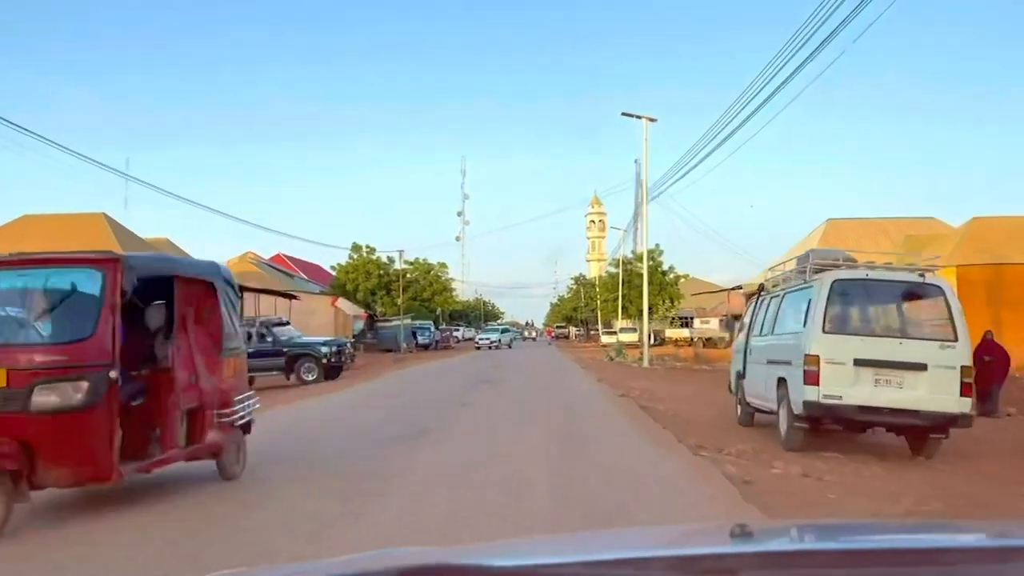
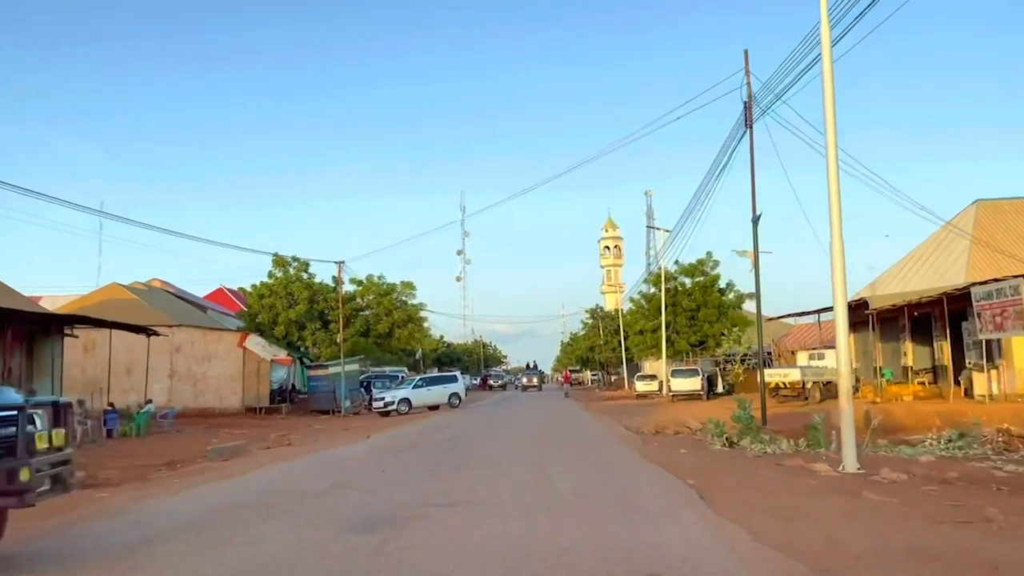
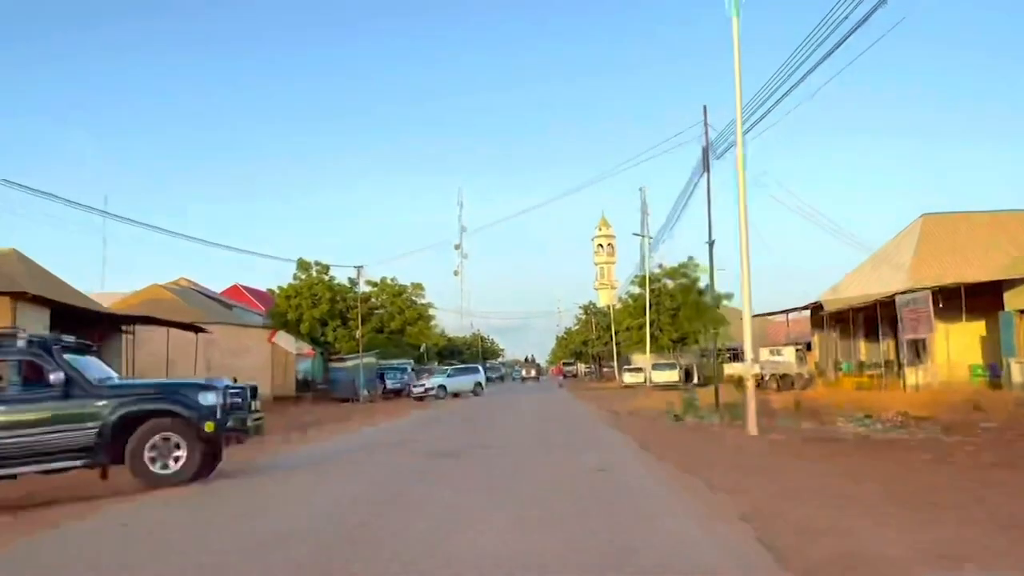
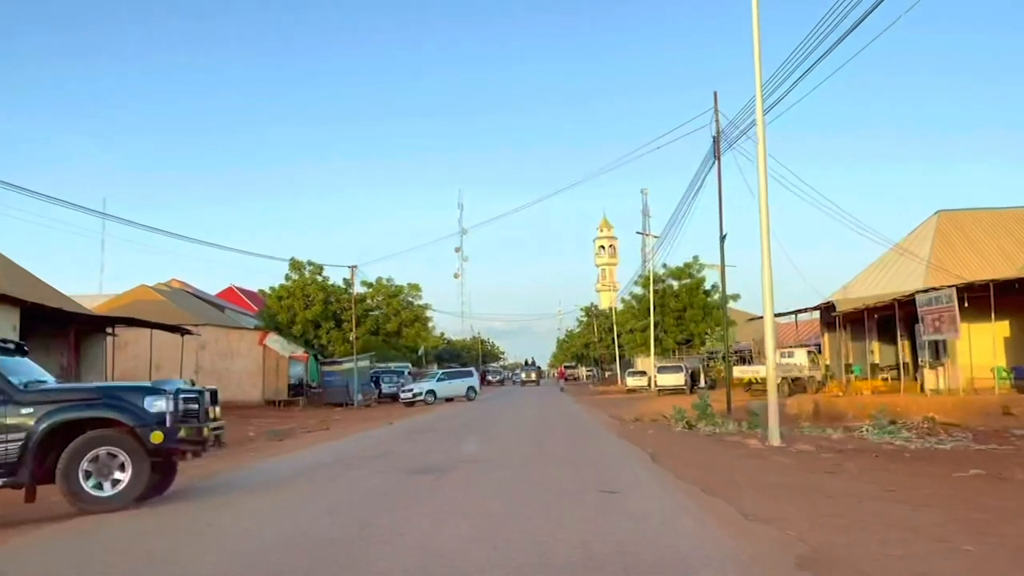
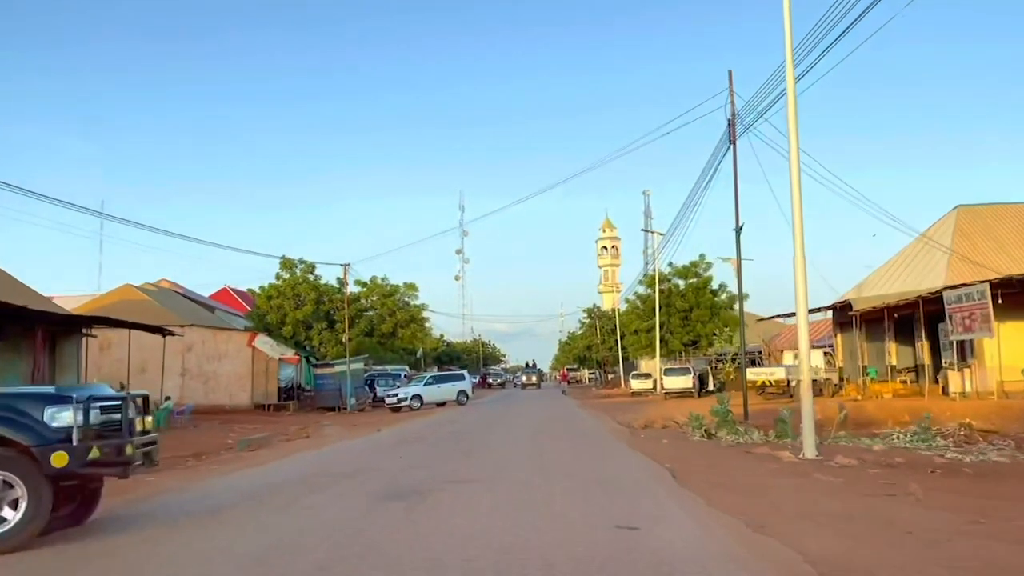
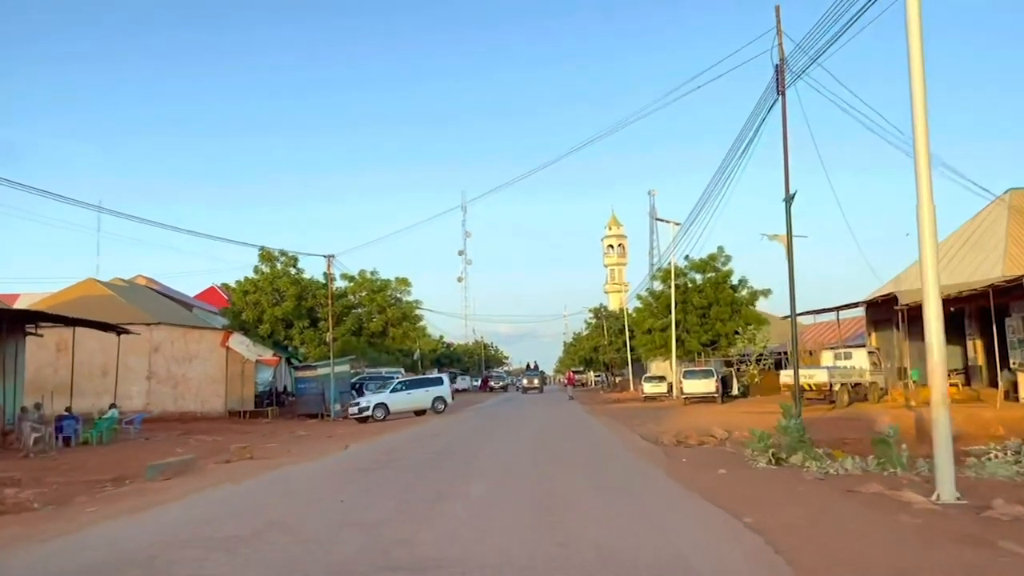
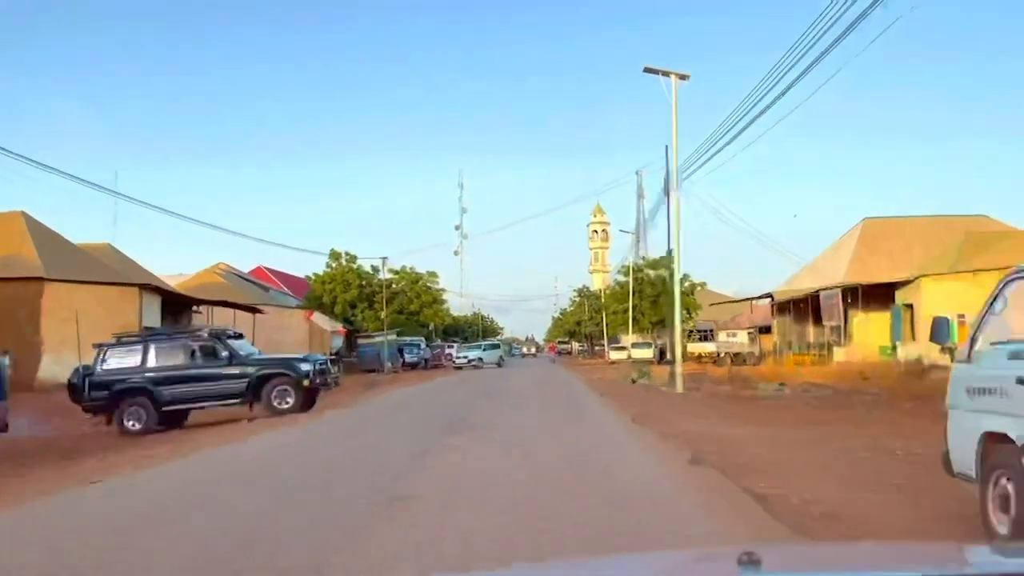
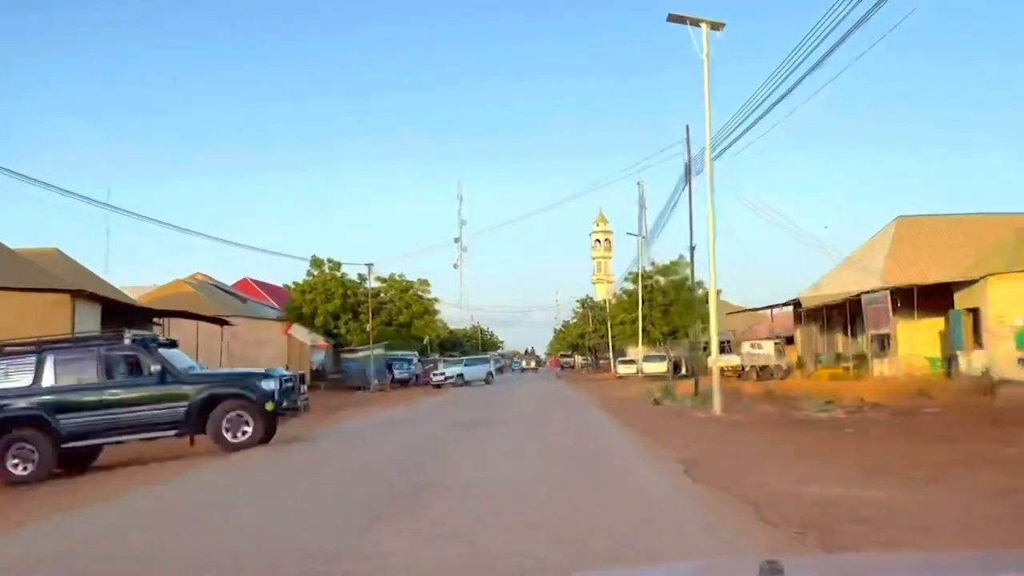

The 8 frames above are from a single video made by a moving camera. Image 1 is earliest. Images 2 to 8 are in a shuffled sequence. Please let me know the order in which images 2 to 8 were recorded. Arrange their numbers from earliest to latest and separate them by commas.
7, 8, 3, 4, 5, 2, 6
